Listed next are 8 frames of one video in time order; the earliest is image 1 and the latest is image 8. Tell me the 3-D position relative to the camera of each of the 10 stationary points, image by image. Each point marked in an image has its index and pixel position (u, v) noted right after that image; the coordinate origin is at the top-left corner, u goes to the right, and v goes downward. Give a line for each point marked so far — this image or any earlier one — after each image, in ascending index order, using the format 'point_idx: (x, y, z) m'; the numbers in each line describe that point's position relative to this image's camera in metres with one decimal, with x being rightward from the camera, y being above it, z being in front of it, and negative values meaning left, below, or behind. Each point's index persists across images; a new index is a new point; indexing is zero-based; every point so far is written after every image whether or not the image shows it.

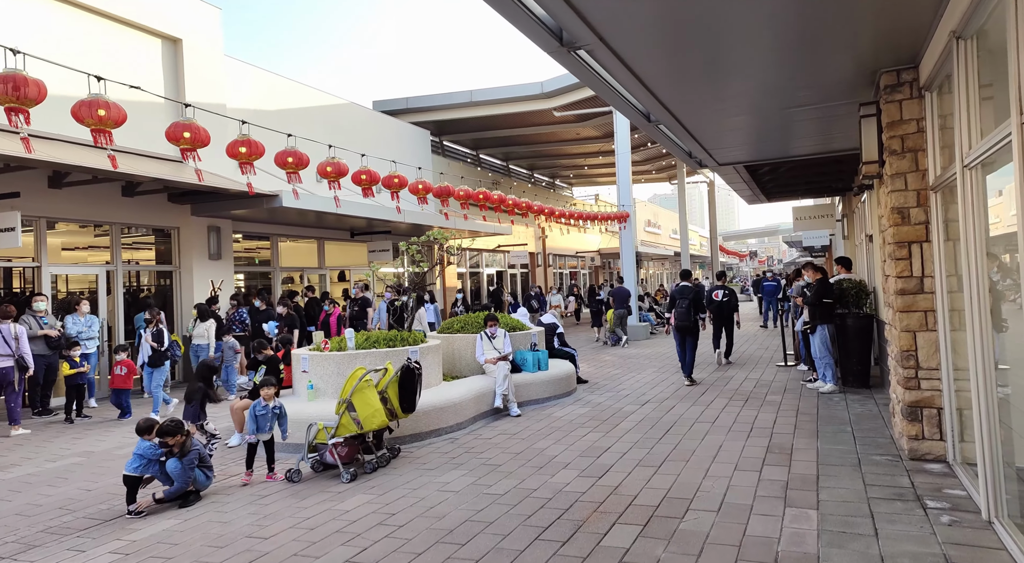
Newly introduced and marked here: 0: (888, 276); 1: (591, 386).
0: (+3.2, 0.0, +5.7) m
1: (+1.2, -1.6, +10.2) m
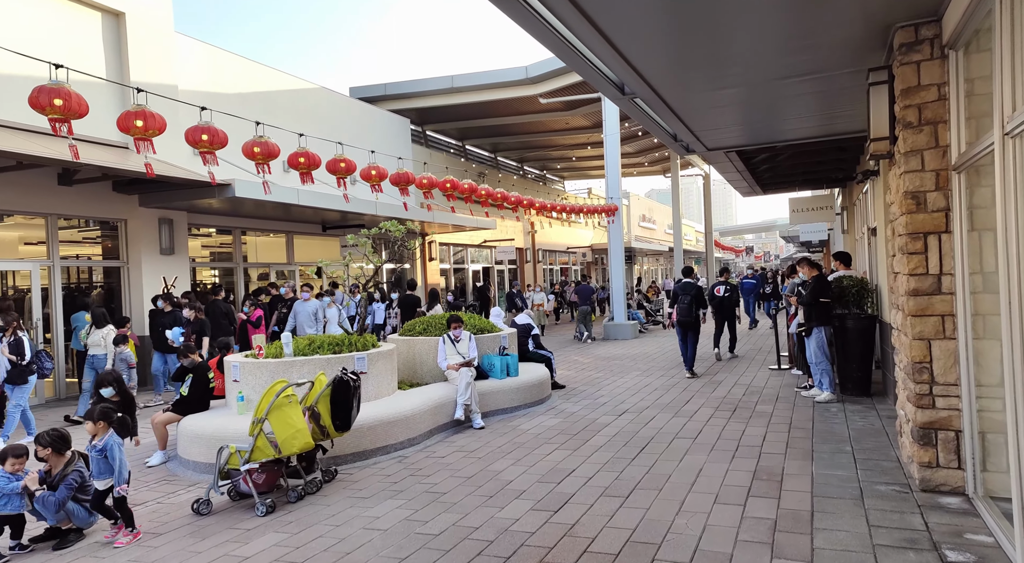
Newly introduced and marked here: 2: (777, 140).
0: (+2.8, 0.0, +4.9) m
1: (+0.8, -1.5, +9.4) m
2: (+3.5, +1.9, +8.9) m
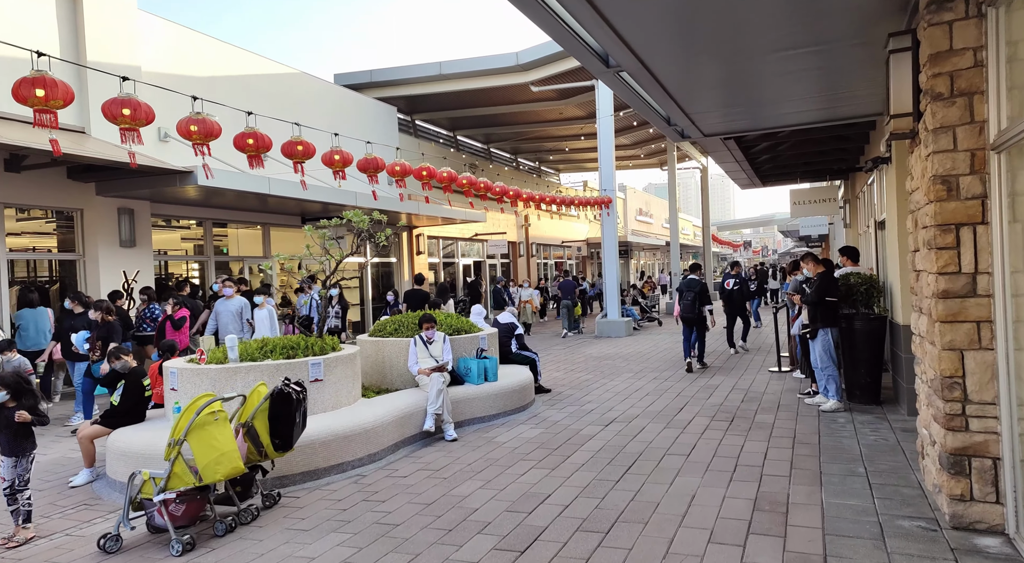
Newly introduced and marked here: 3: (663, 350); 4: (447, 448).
0: (+2.6, +0.1, +4.2) m
1: (+0.5, -1.5, +8.7) m
2: (+3.3, +1.9, +8.2) m
3: (+3.0, -1.4, +13.4) m
4: (-0.6, -1.6, +6.4) m
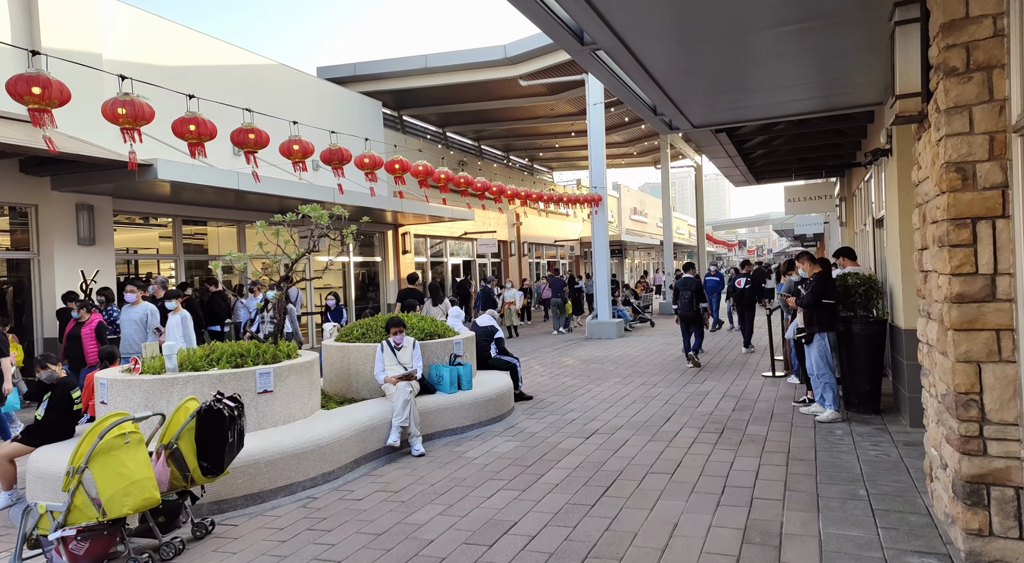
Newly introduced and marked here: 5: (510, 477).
0: (+2.4, 0.0, +3.8) m
1: (+0.2, -1.5, +8.2) m
2: (+3.0, +1.9, +7.7) m
3: (+2.8, -1.4, +12.9) m
4: (-0.9, -1.6, +5.9) m
5: (0.0, -1.6, +5.3) m
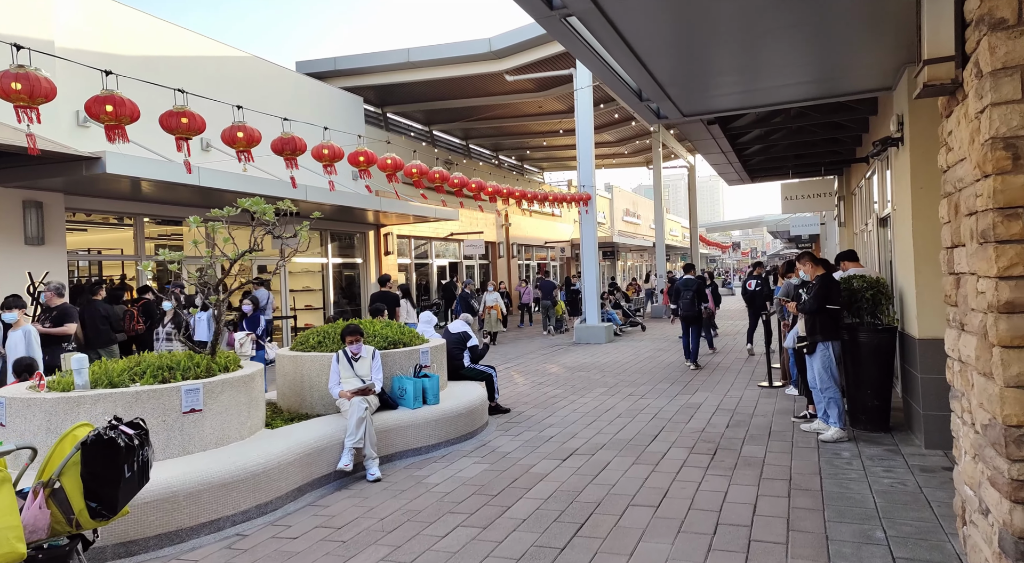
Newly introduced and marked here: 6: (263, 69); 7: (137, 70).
0: (+2.1, 0.0, +3.1) m
1: (0.0, -1.5, +7.5) m
2: (+2.7, +1.9, +7.1) m
3: (+2.4, -1.4, +12.3) m
4: (-1.1, -1.6, +5.2) m
5: (-0.3, -1.6, +4.7) m
6: (-5.4, +4.6, +14.5) m
7: (-6.7, +3.8, +12.0) m
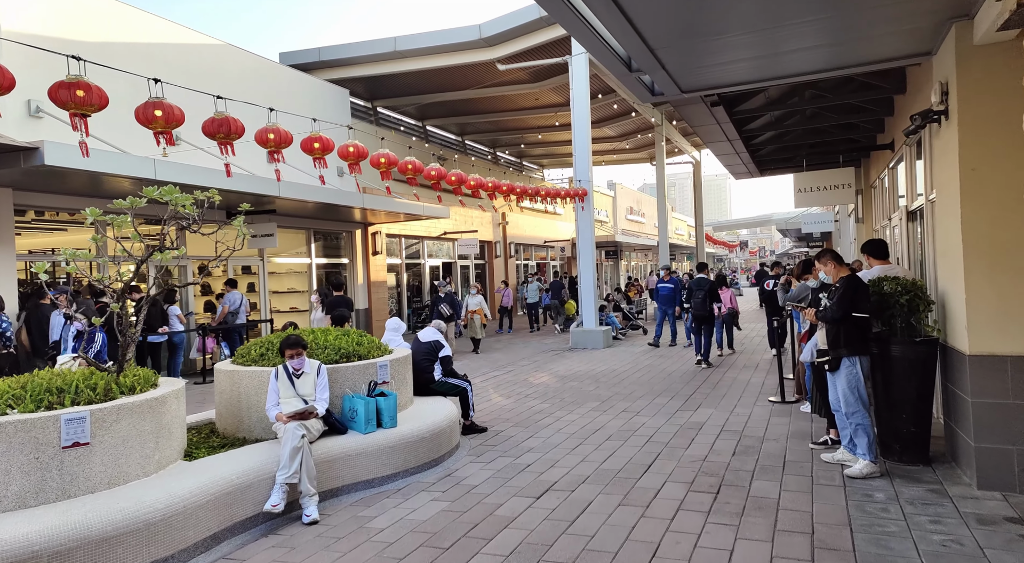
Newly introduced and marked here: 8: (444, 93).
0: (+1.8, 0.0, +2.2) m
1: (-0.3, -1.6, +6.6) m
2: (+2.5, +1.9, +6.1) m
3: (+2.2, -1.4, +11.3) m
4: (-1.4, -1.7, +4.3) m
5: (-0.5, -1.6, +3.7) m
6: (-5.6, +4.6, +13.7) m
7: (-6.9, +3.7, +11.1) m
8: (-2.0, +5.6, +19.7) m
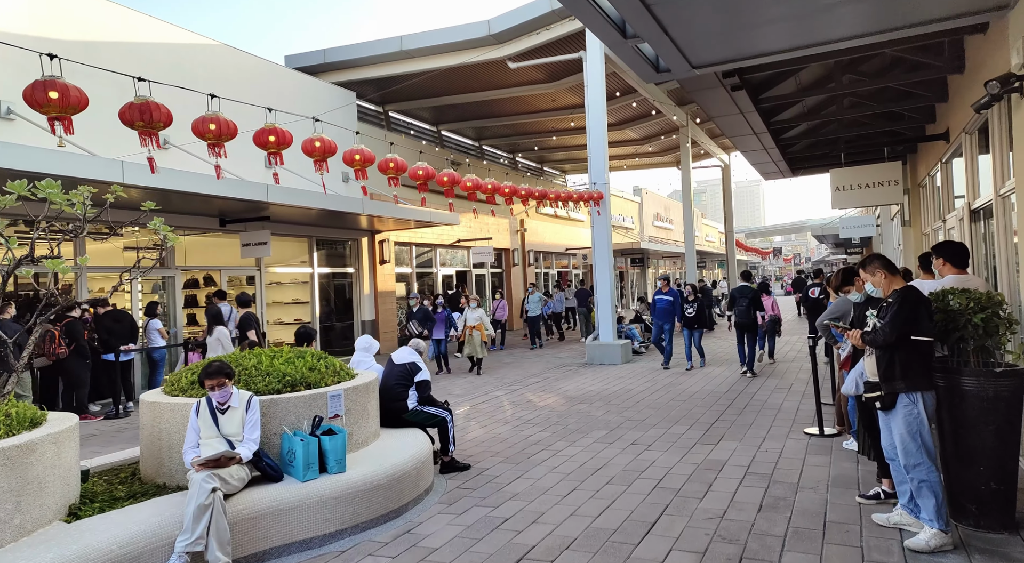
0: (+1.5, -0.1, +1.1) m
1: (-0.4, -1.7, +5.6) m
2: (+2.3, +1.8, +5.1) m
3: (+2.3, -1.6, +10.2) m
4: (-1.6, -1.8, +3.4) m
5: (-0.8, -1.7, +2.8) m
6: (-5.4, +4.4, +13.0) m
7: (-6.9, +3.5, +10.5) m
8: (-1.6, +5.3, +18.9) m
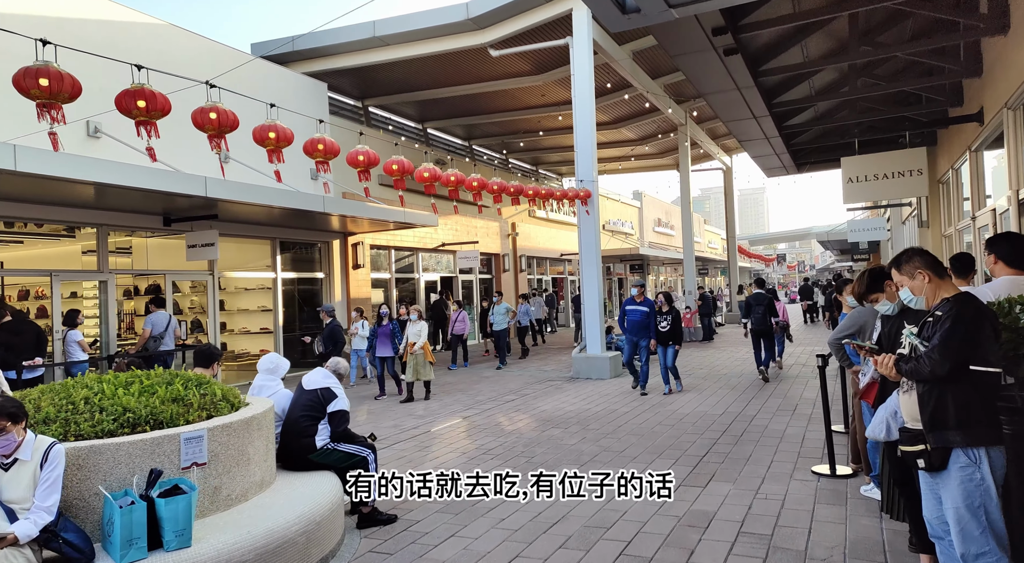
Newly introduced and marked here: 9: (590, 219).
0: (+1.0, 0.0, -0.1) m
1: (-0.9, -1.7, +4.4) m
2: (+1.8, +1.7, +3.9) m
3: (+1.9, -1.7, +9.0) m
4: (-2.1, -1.8, +2.2) m
5: (-1.3, -1.7, +1.6) m
6: (-5.8, +4.3, +11.9) m
7: (-7.3, +3.5, +9.4) m
8: (-1.9, +5.1, +17.8) m
9: (+1.5, +1.2, +13.2) m
